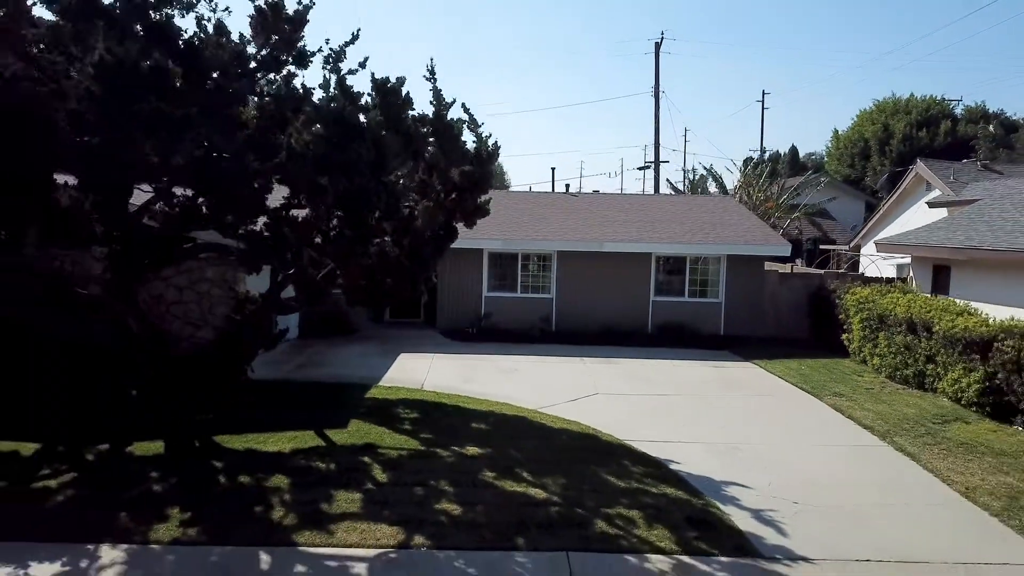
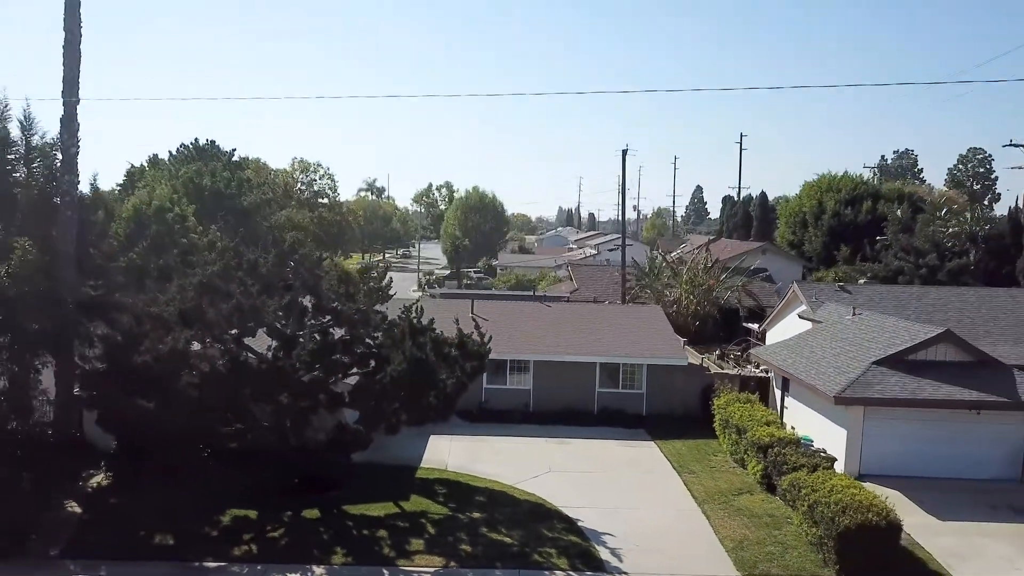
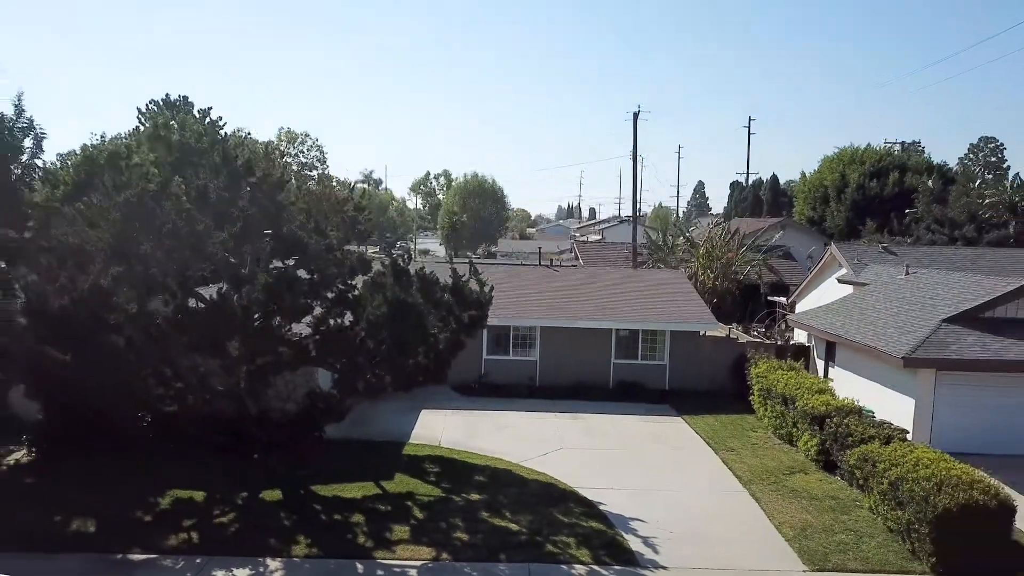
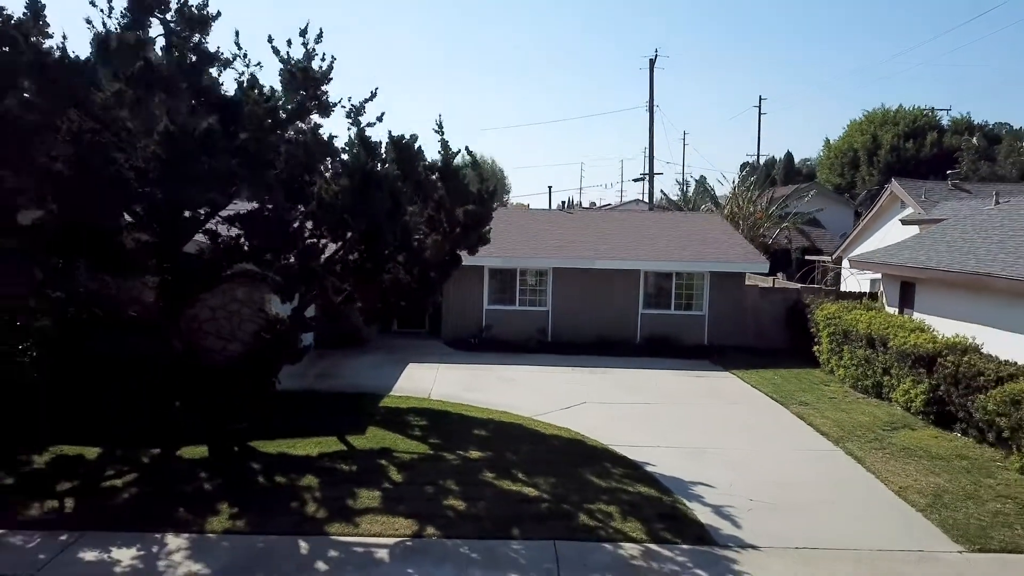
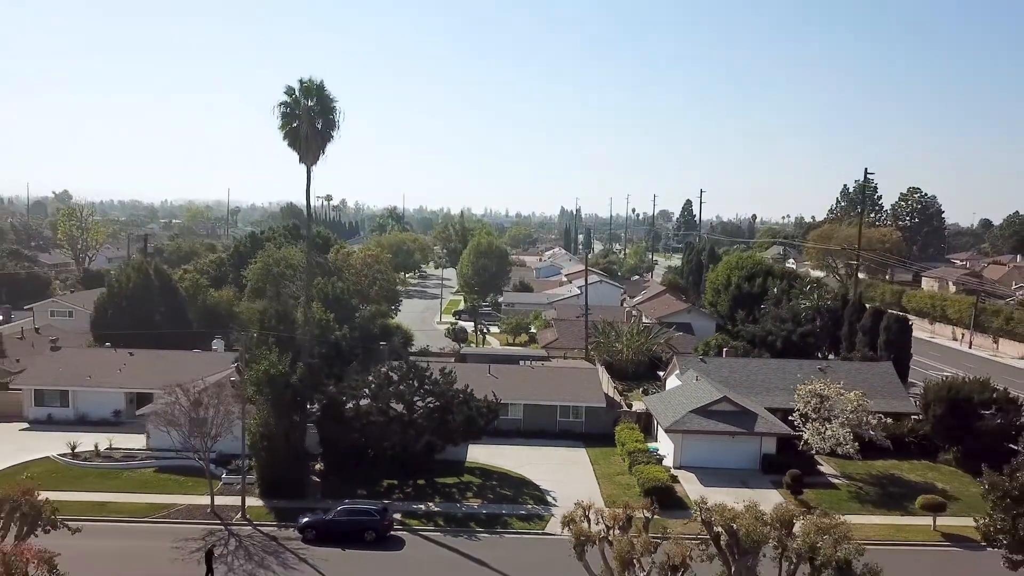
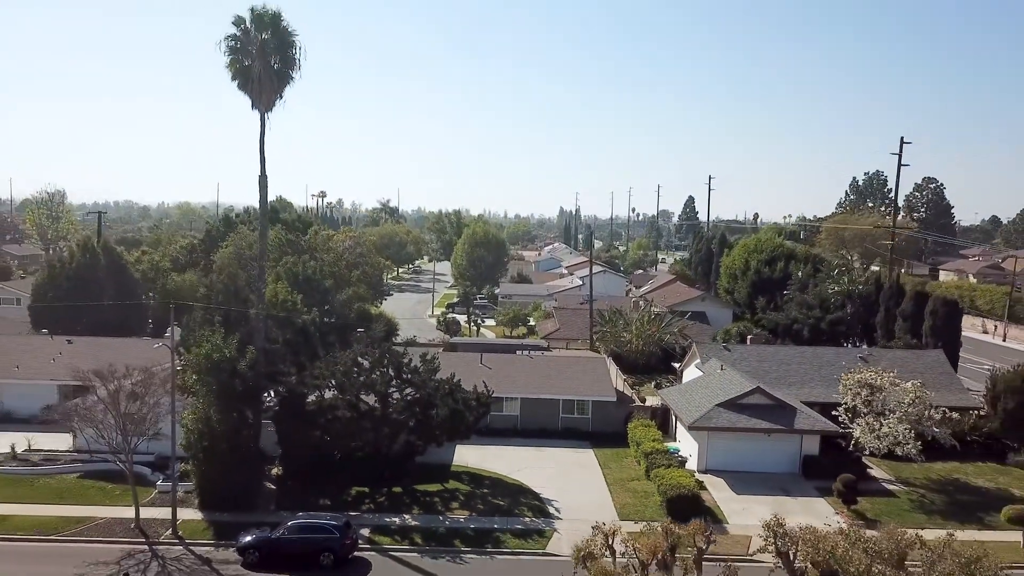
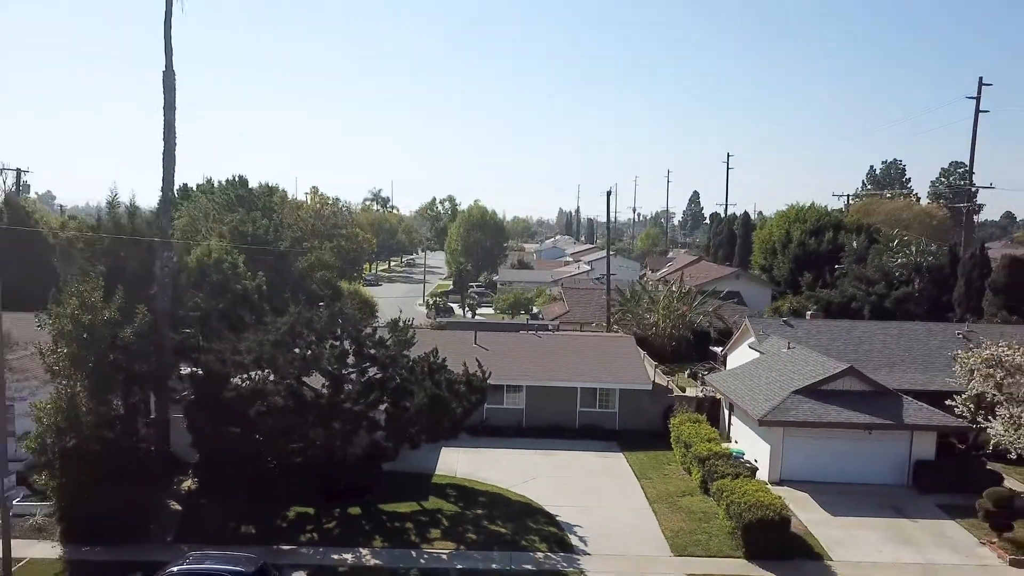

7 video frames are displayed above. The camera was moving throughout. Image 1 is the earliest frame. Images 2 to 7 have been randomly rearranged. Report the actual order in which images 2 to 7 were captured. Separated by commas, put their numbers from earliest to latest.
4, 3, 2, 7, 6, 5
